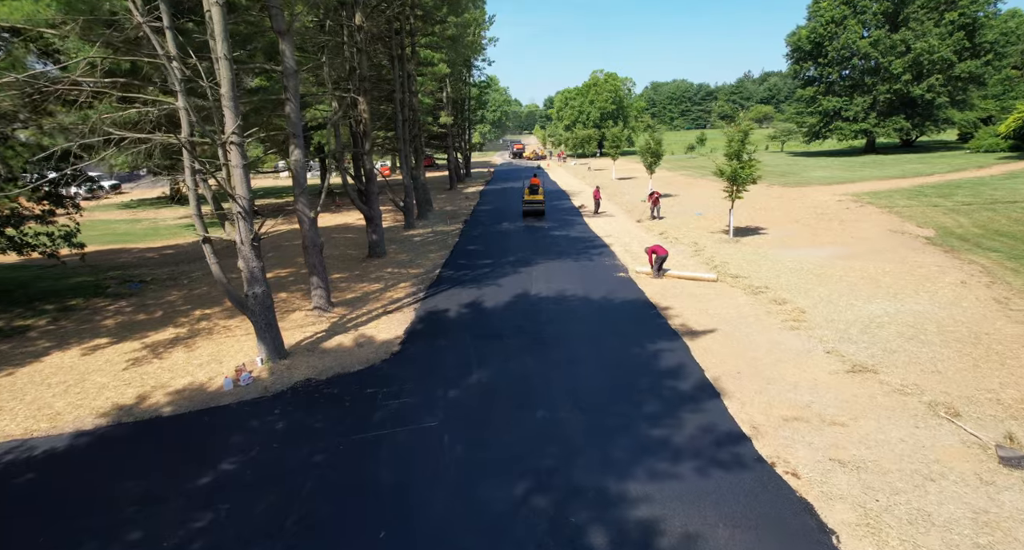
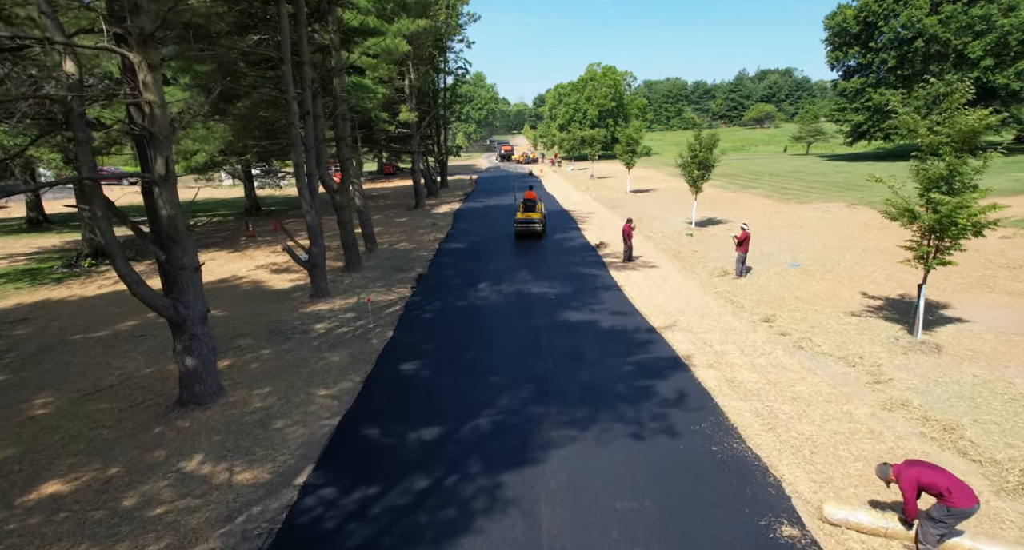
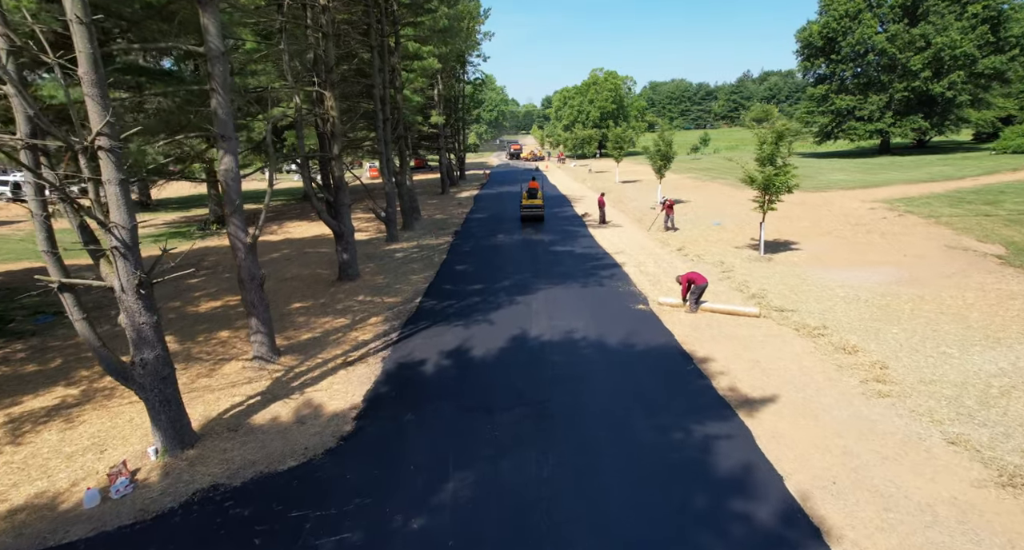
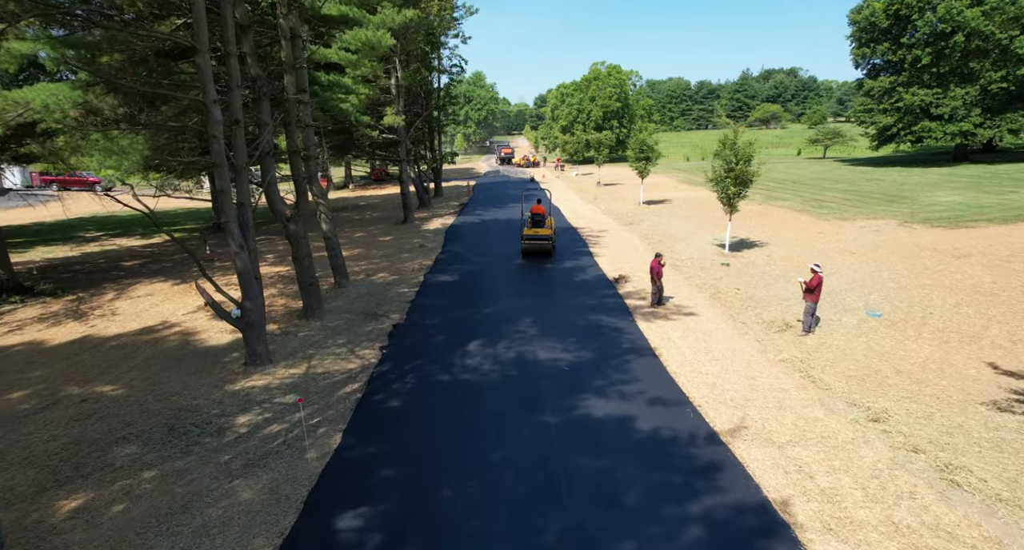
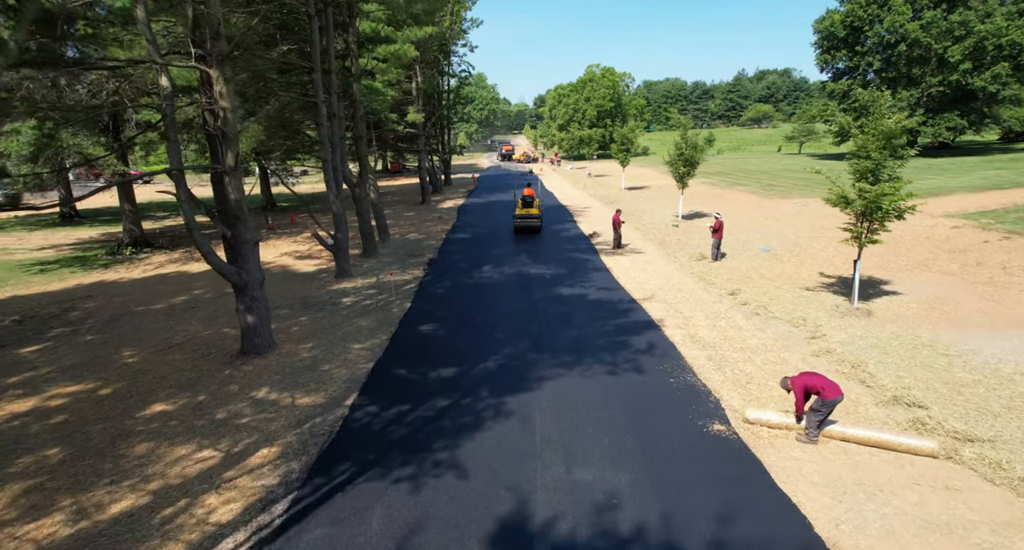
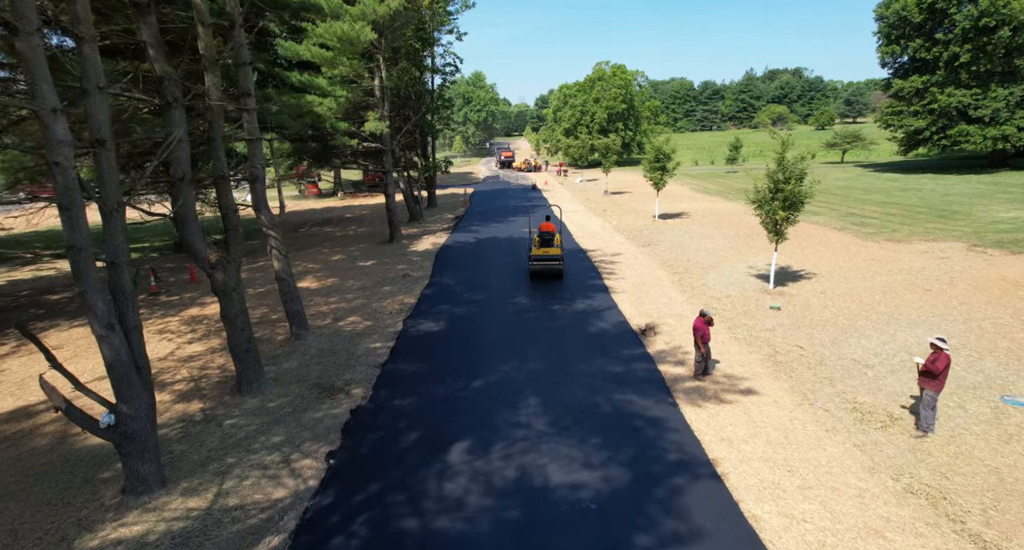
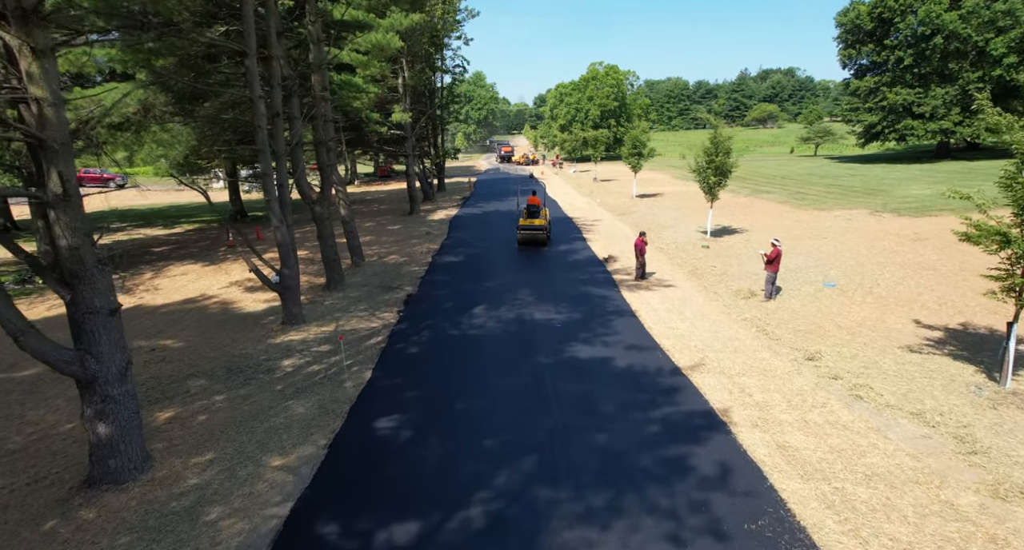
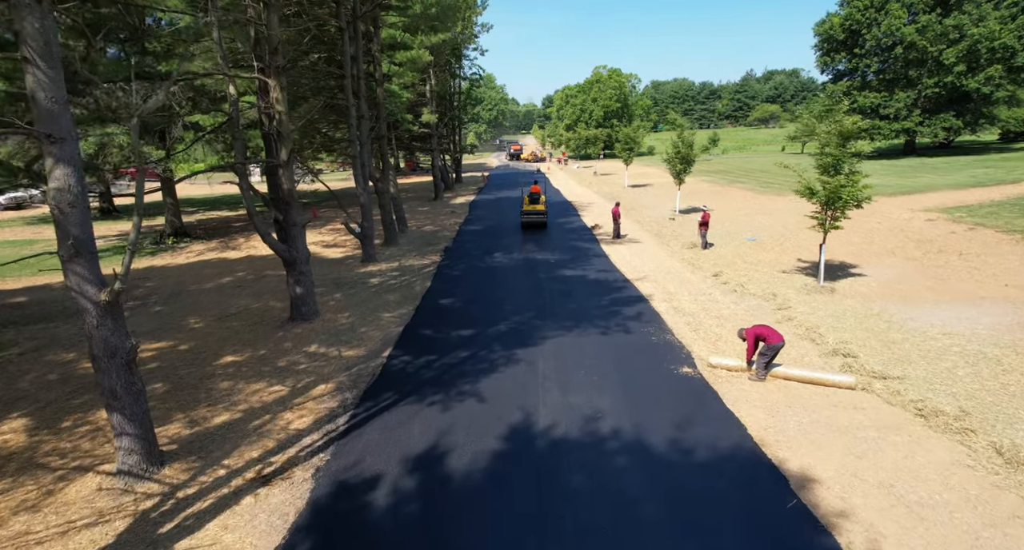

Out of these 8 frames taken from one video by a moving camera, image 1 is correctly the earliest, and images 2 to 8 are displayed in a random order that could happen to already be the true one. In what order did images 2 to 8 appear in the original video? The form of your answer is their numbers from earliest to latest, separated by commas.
3, 8, 5, 2, 7, 4, 6
